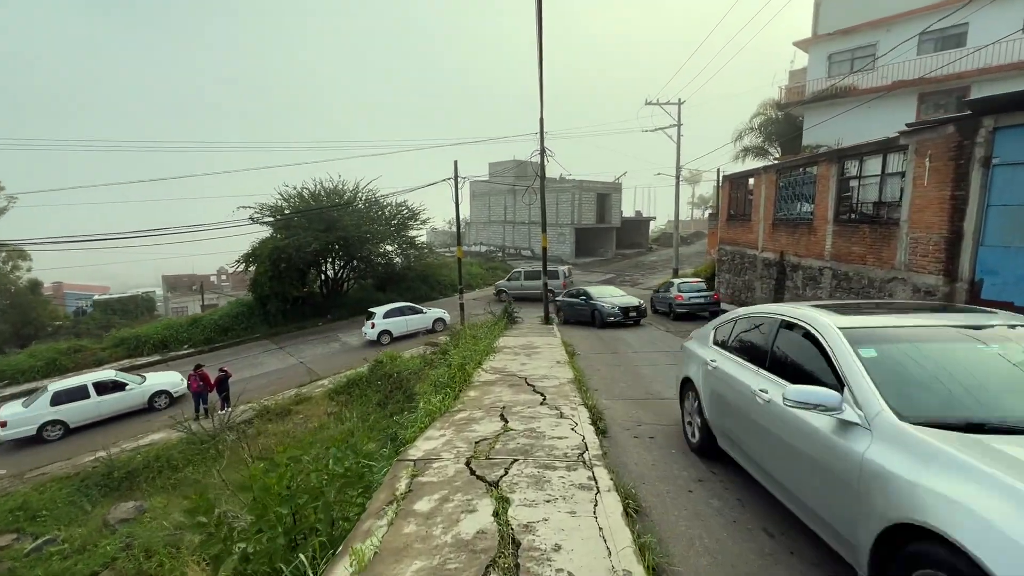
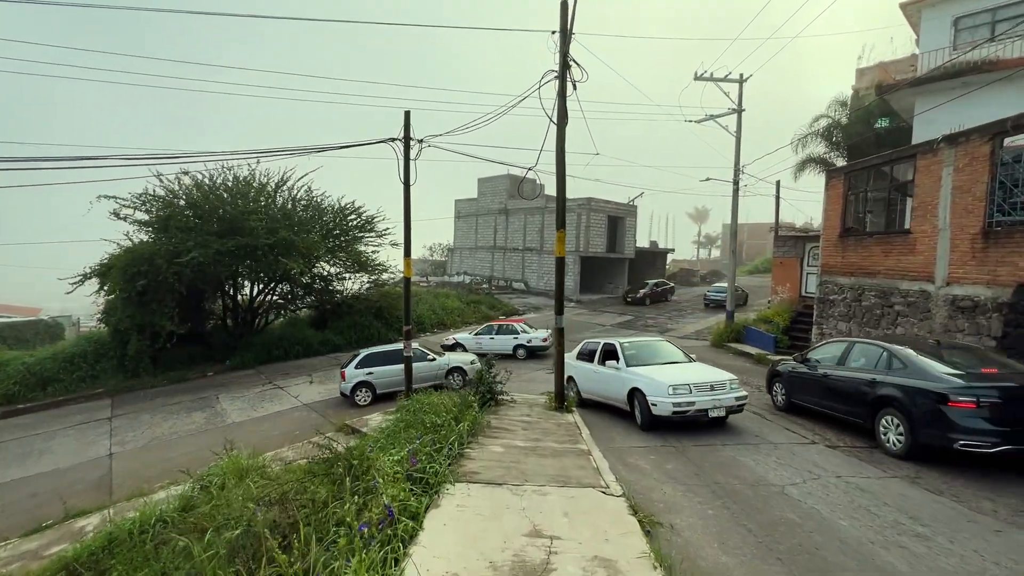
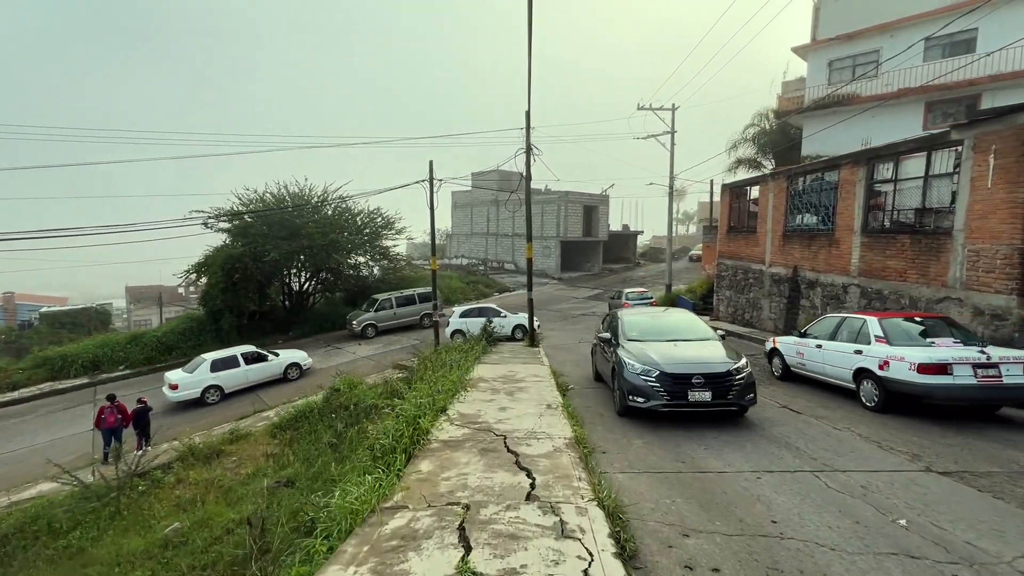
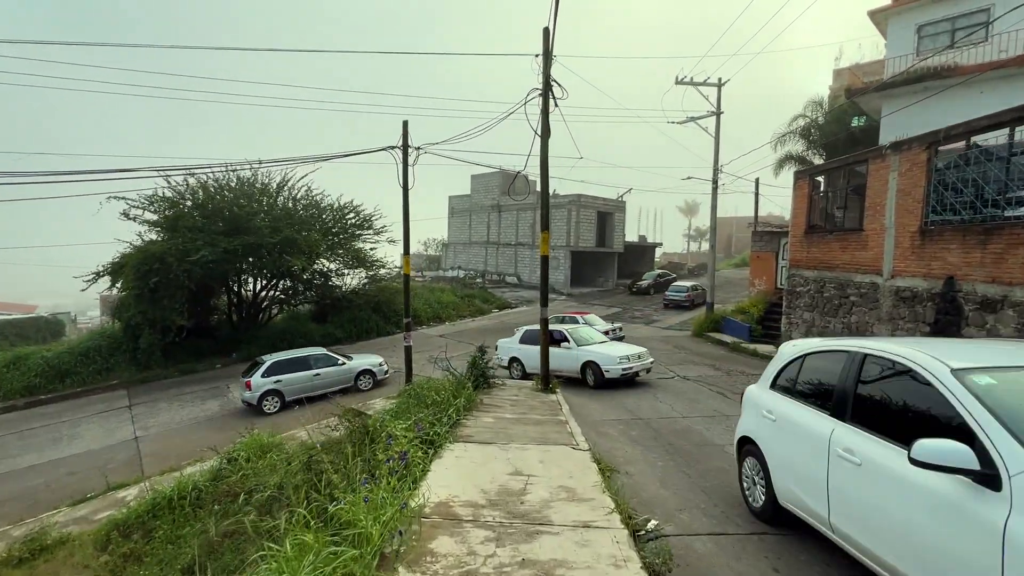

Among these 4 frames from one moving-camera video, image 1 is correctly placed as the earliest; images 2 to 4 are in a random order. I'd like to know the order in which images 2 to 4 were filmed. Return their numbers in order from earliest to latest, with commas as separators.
3, 4, 2
